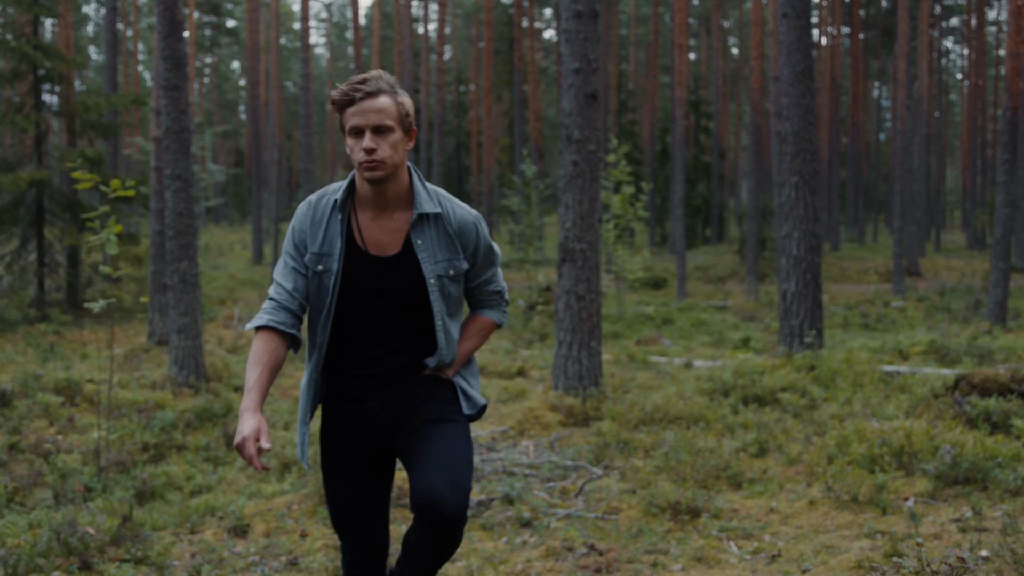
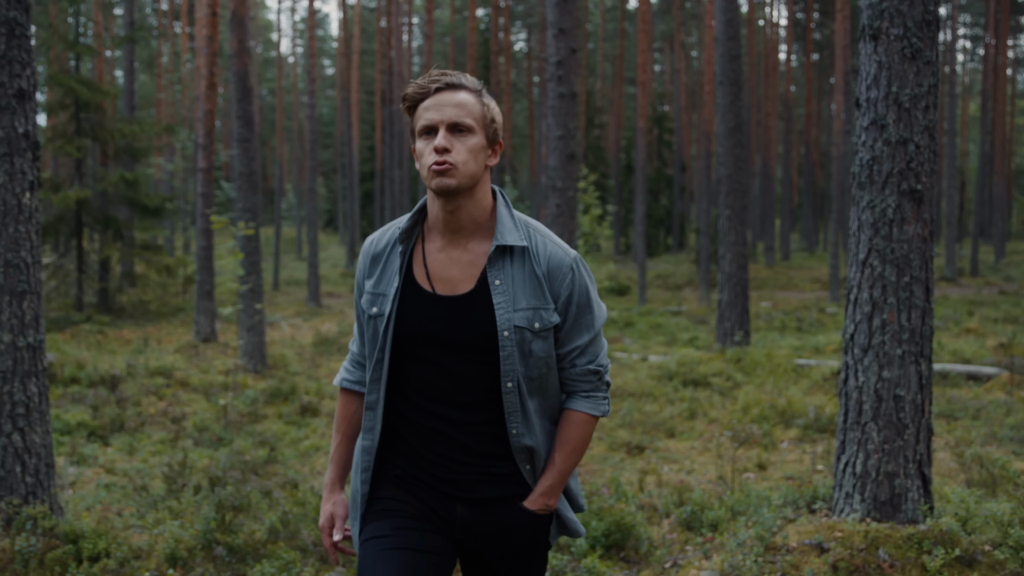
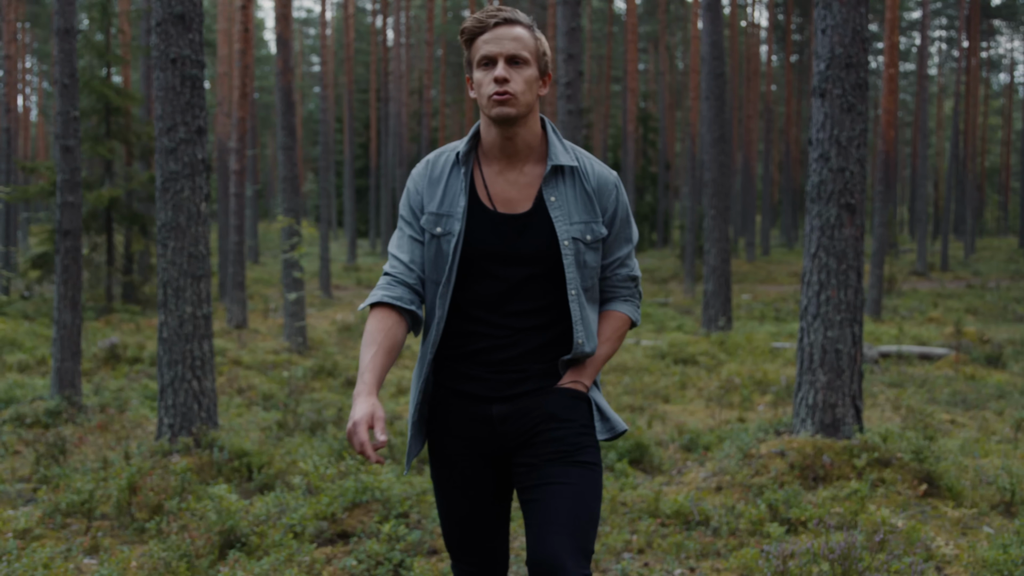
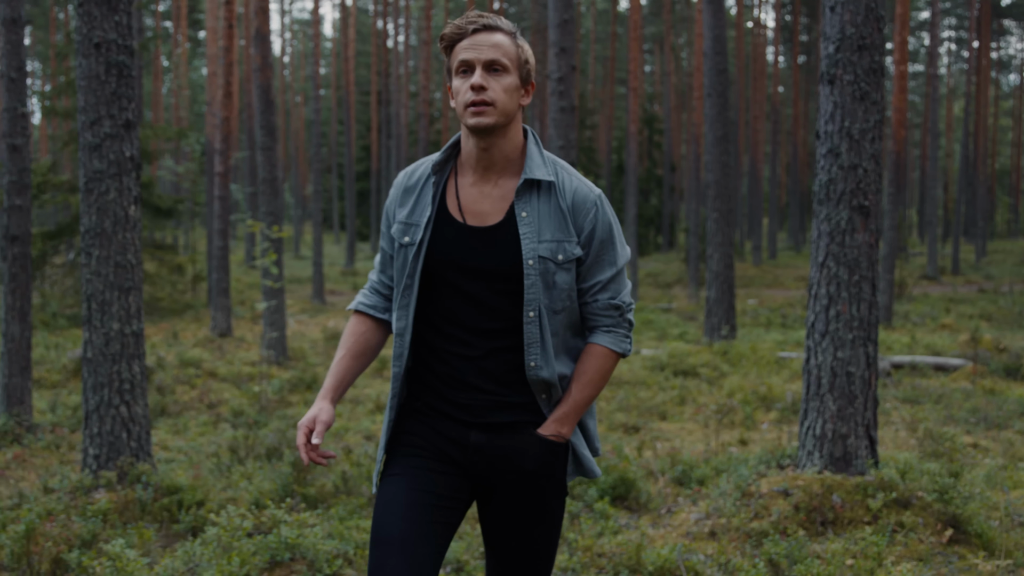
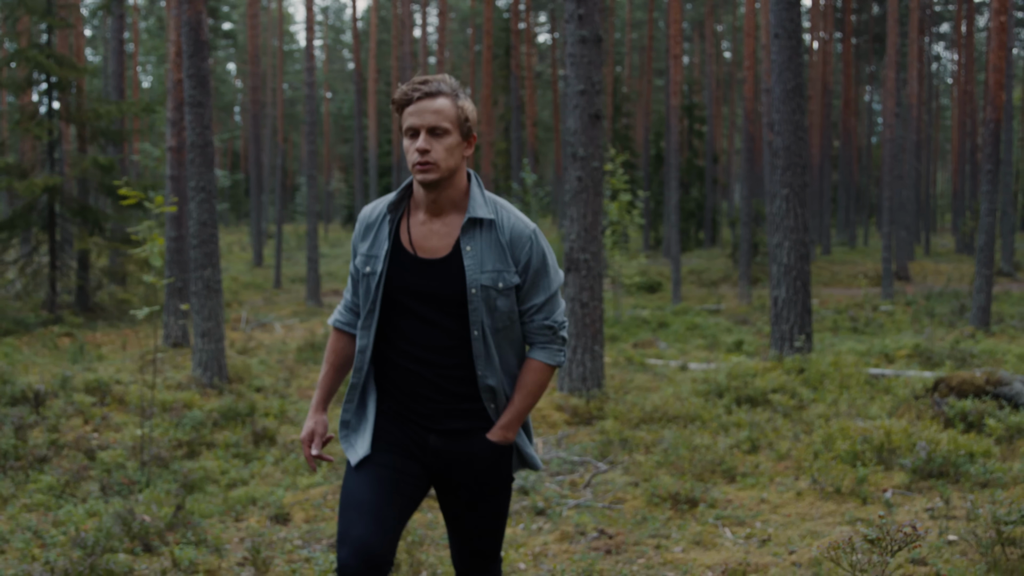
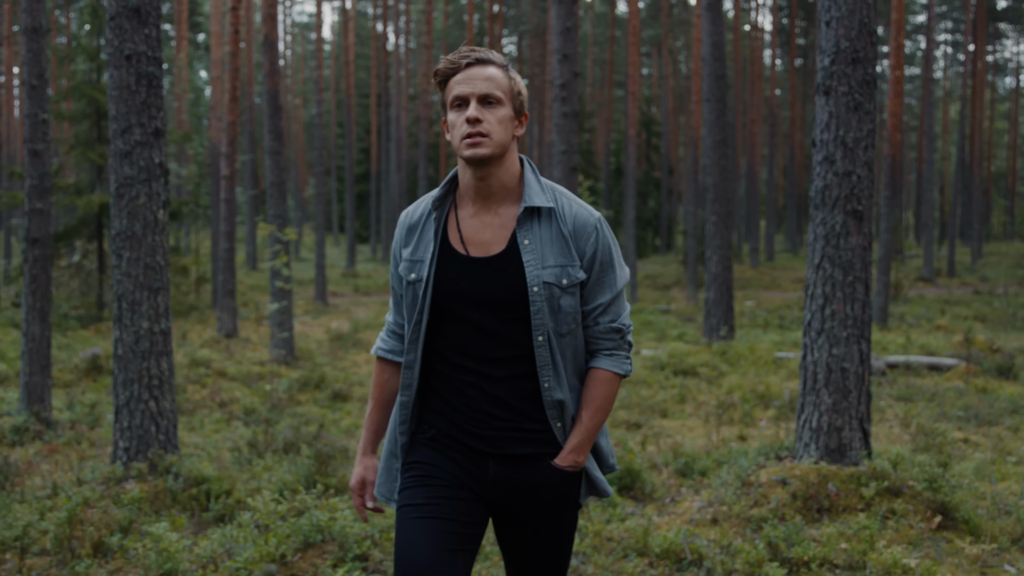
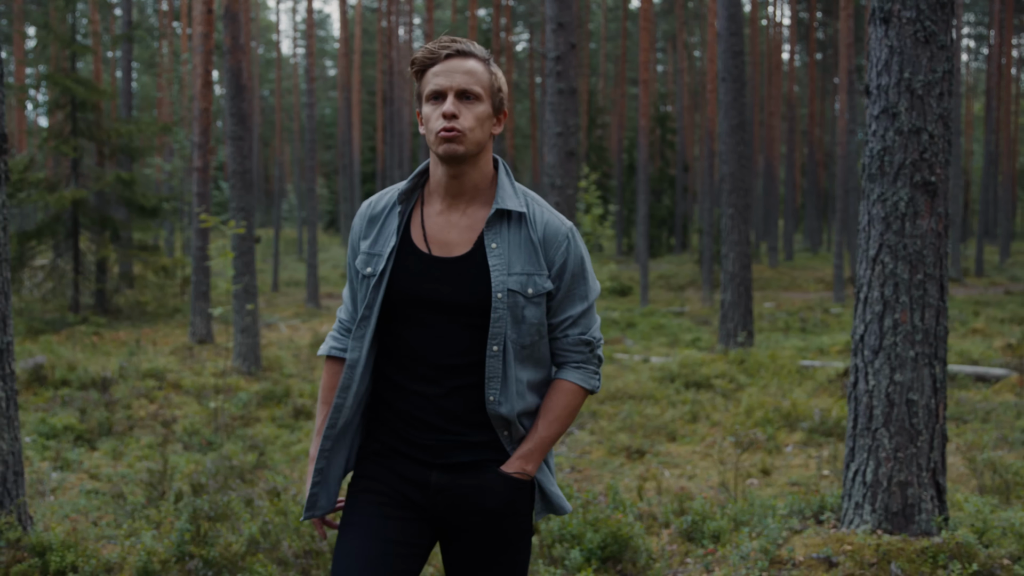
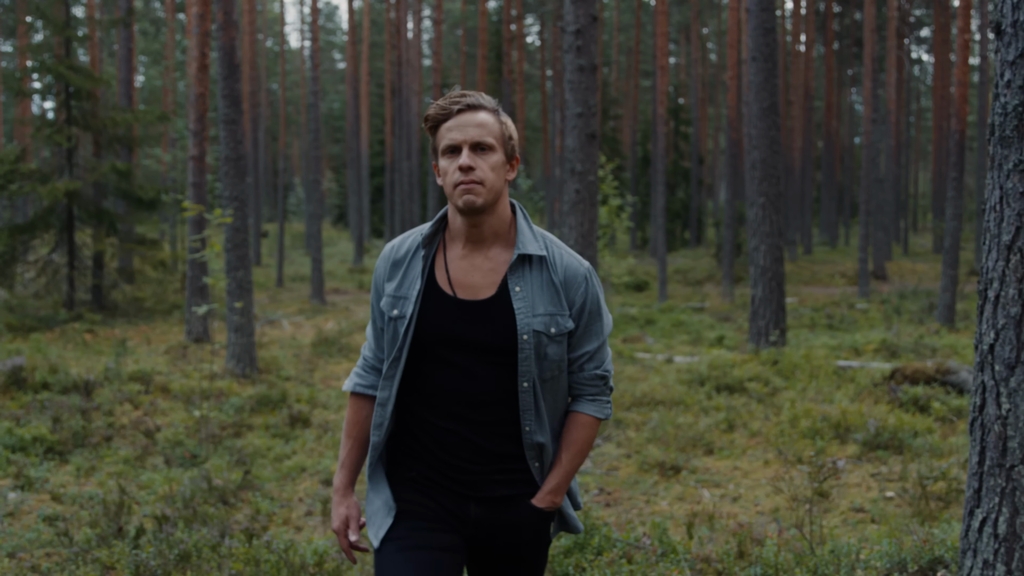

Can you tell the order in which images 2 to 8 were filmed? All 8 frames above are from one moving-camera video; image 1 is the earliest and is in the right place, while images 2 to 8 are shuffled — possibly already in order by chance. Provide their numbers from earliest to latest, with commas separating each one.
5, 8, 7, 2, 4, 6, 3
